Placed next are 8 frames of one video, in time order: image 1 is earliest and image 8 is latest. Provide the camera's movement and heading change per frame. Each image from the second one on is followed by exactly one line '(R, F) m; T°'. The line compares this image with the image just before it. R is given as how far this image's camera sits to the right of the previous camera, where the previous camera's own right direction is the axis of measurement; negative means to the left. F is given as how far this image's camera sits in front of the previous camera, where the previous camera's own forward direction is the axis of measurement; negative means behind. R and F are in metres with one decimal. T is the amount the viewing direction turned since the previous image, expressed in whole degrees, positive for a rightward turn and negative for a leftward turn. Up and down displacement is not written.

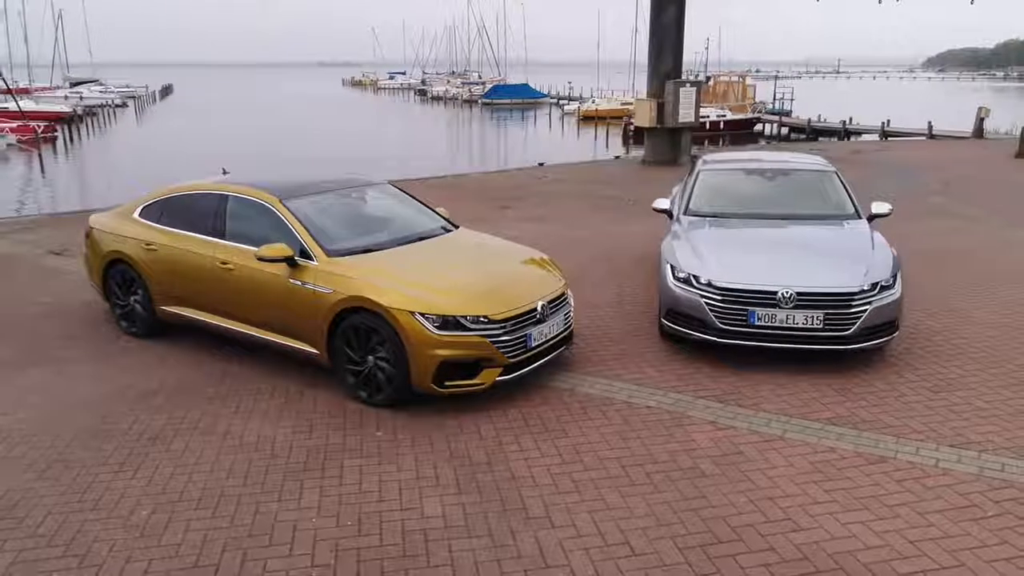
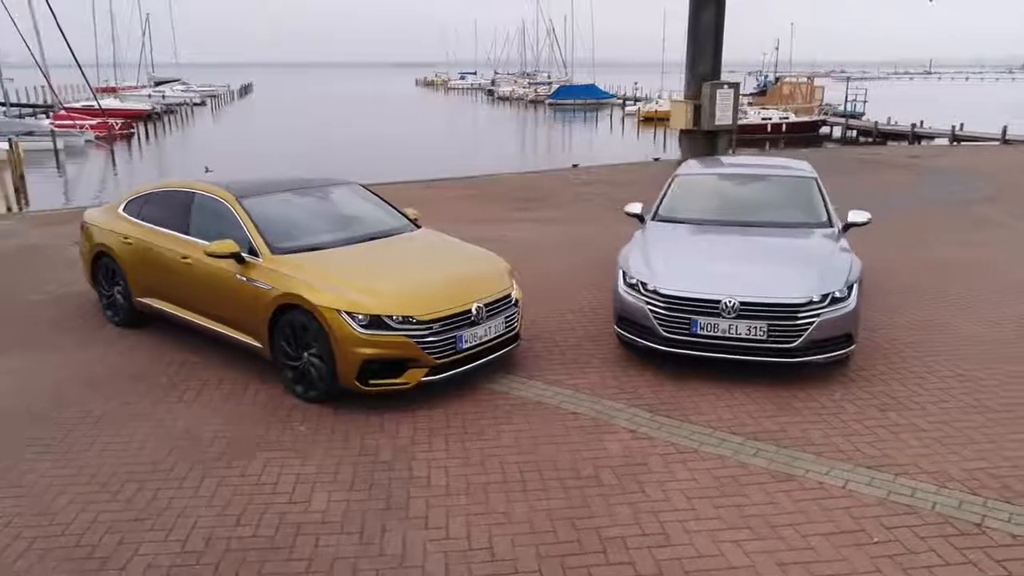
(+0.9, 0.0) m; -5°
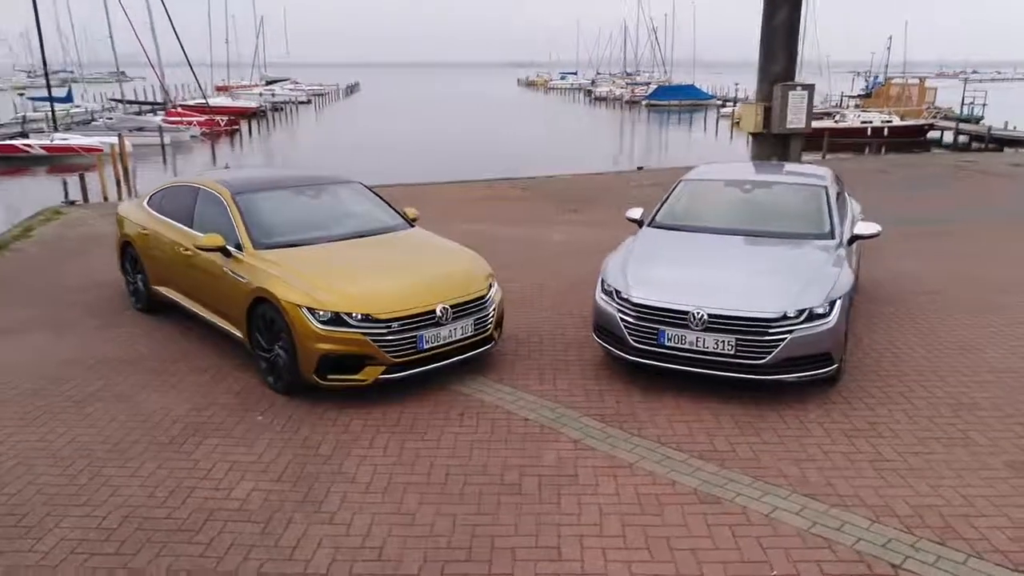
(+0.9, +0.1) m; -7°
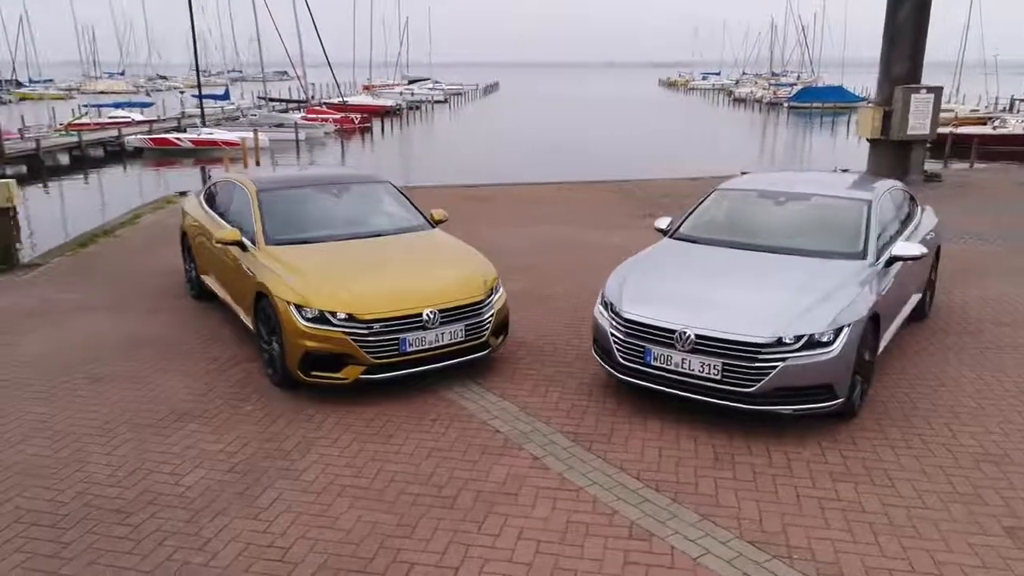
(+1.0, +0.2) m; -10°
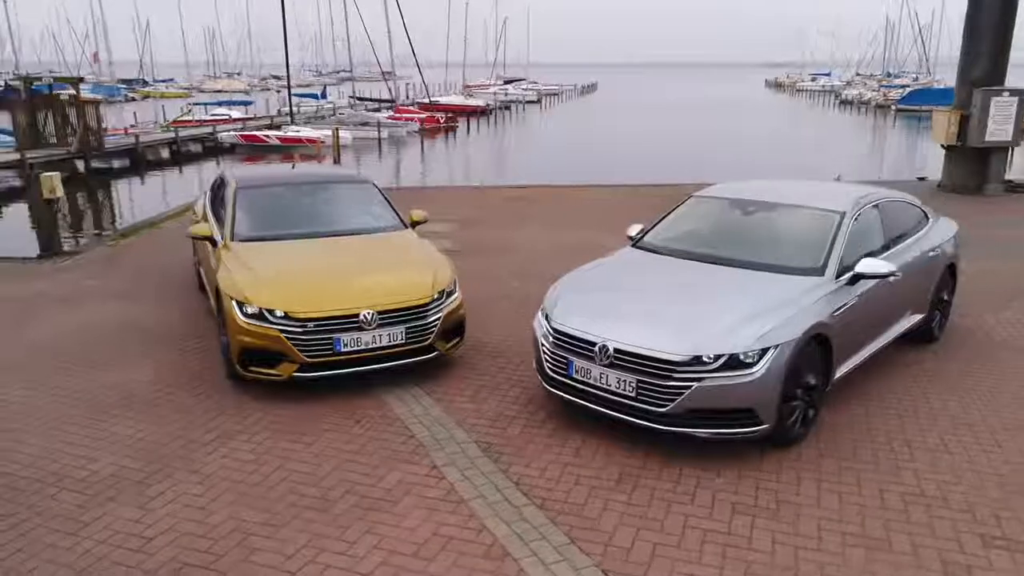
(+1.1, +0.2) m; -7°
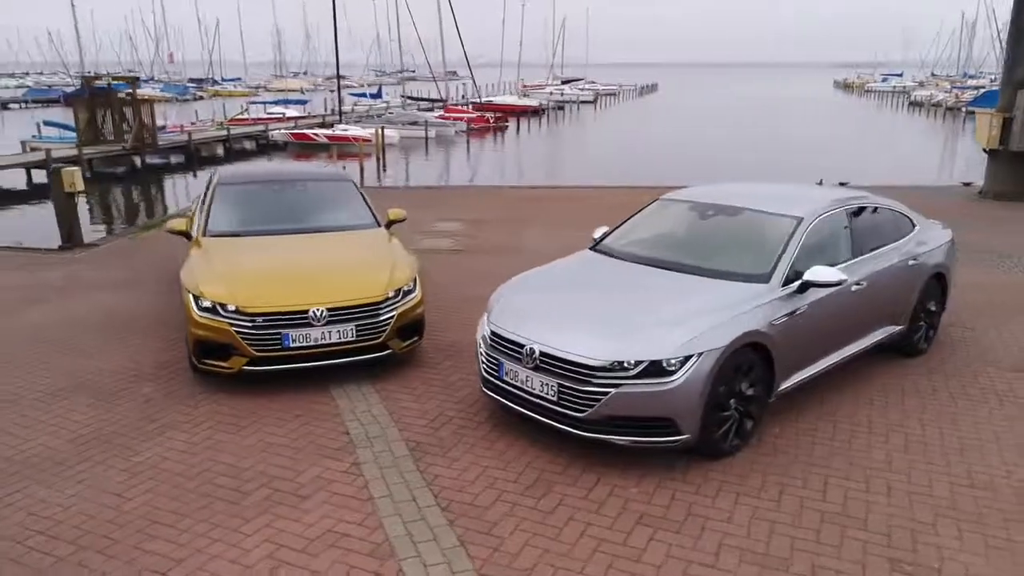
(+0.8, +0.1) m; -5°
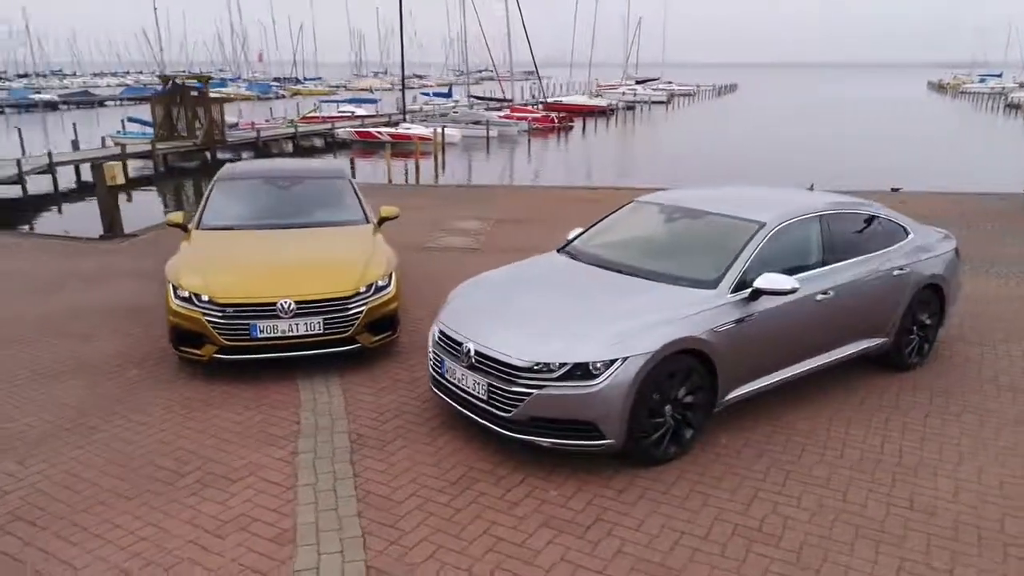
(+0.8, 0.0) m; -6°
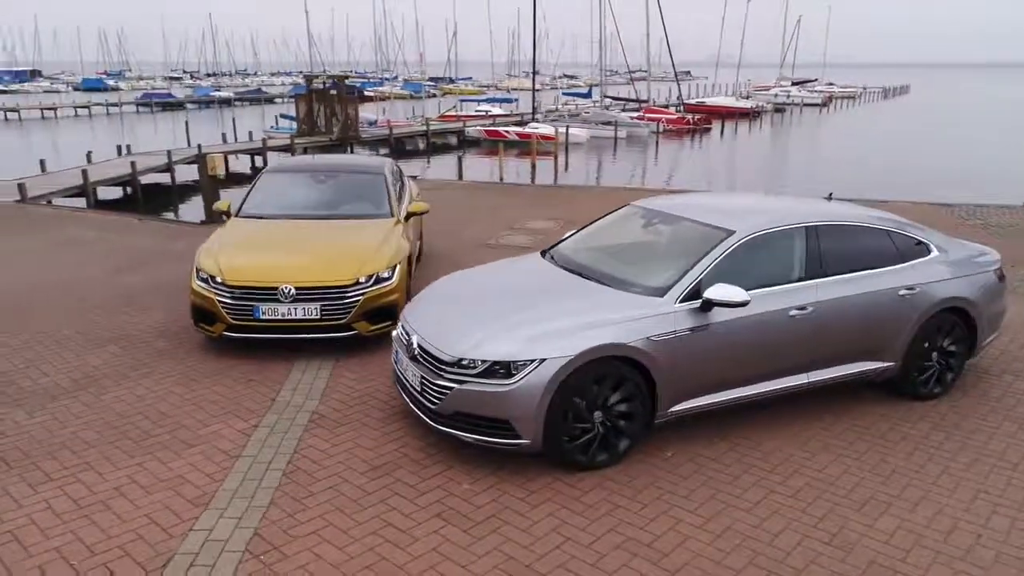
(+1.2, 0.0) m; -11°
